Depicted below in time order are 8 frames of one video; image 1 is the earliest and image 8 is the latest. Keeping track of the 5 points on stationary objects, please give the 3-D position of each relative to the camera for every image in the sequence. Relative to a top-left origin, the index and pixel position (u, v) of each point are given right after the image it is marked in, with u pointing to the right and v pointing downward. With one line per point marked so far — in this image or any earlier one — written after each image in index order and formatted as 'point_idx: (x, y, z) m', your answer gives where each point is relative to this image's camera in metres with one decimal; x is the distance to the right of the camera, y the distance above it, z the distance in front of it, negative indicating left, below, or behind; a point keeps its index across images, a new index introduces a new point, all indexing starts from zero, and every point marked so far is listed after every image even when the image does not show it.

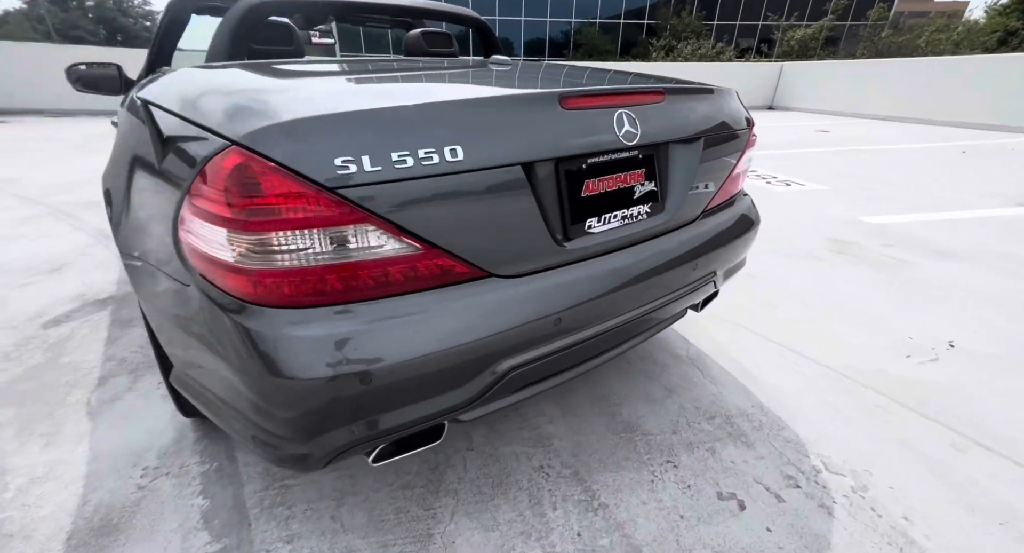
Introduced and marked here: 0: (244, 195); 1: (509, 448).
0: (-0.4, +0.1, +0.7) m
1: (0.0, -0.6, +1.4) m
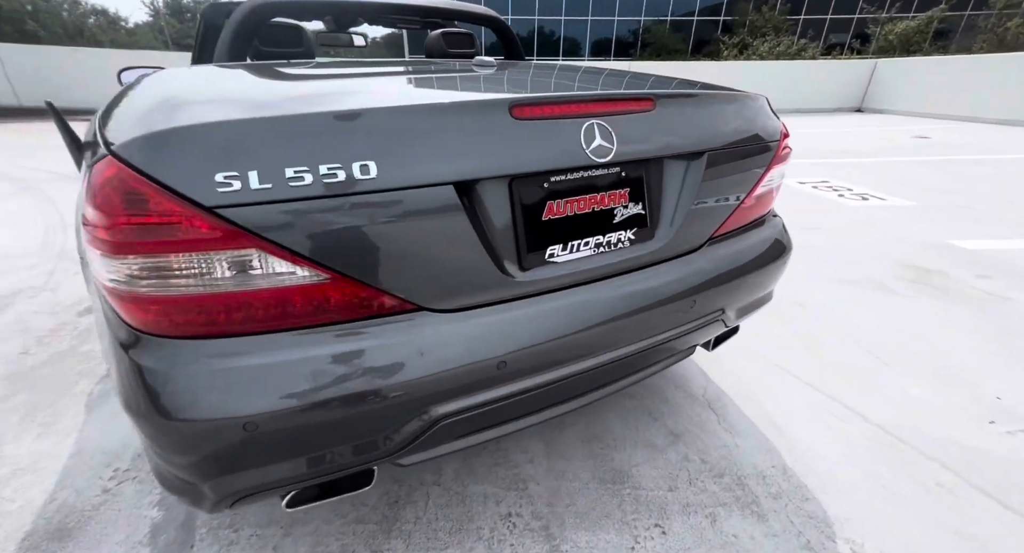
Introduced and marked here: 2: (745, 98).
0: (-0.5, +0.1, +0.6) m
1: (-0.1, -0.6, +1.3) m
2: (+0.7, +0.5, +1.3) m
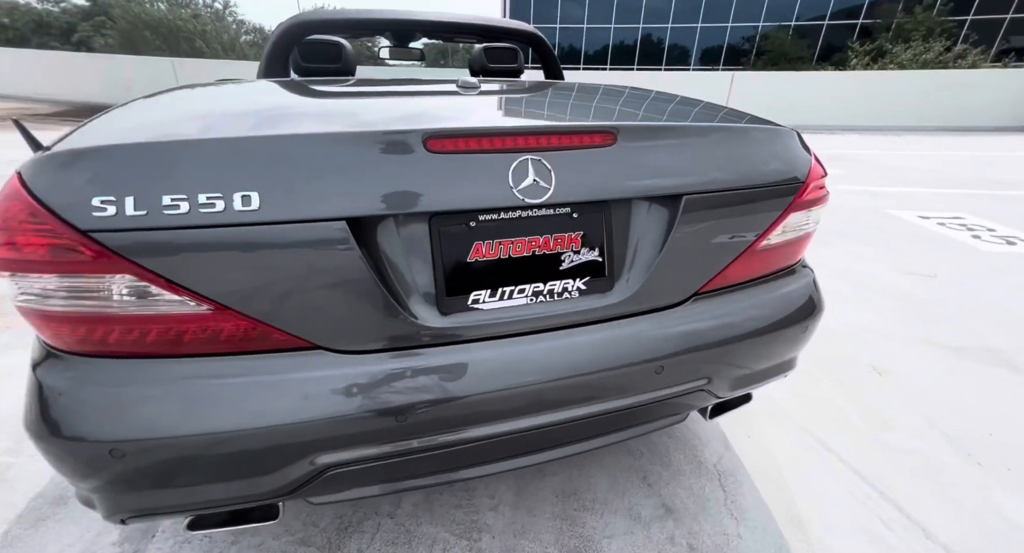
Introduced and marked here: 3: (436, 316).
0: (-0.7, +0.1, +0.7) m
1: (-0.2, -0.7, +1.2) m
2: (+0.6, +0.3, +1.1) m
3: (-0.1, -0.1, +0.8) m
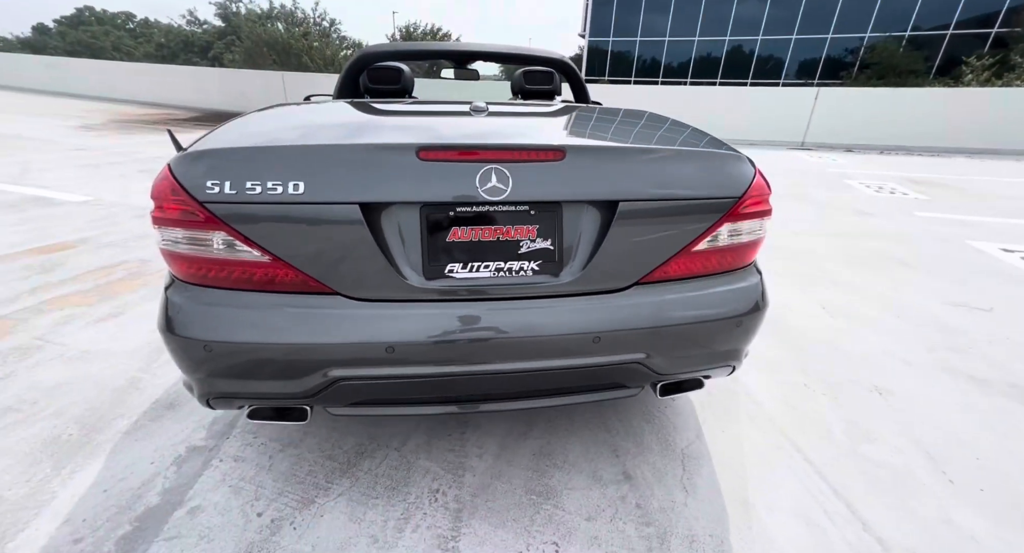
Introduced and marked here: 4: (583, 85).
0: (-0.8, +0.2, +1.1) m
1: (-0.3, -0.6, +1.5) m
2: (+0.6, +0.3, +1.3) m
3: (-0.2, 0.0, +1.1) m
4: (+0.4, +1.0, +2.4) m
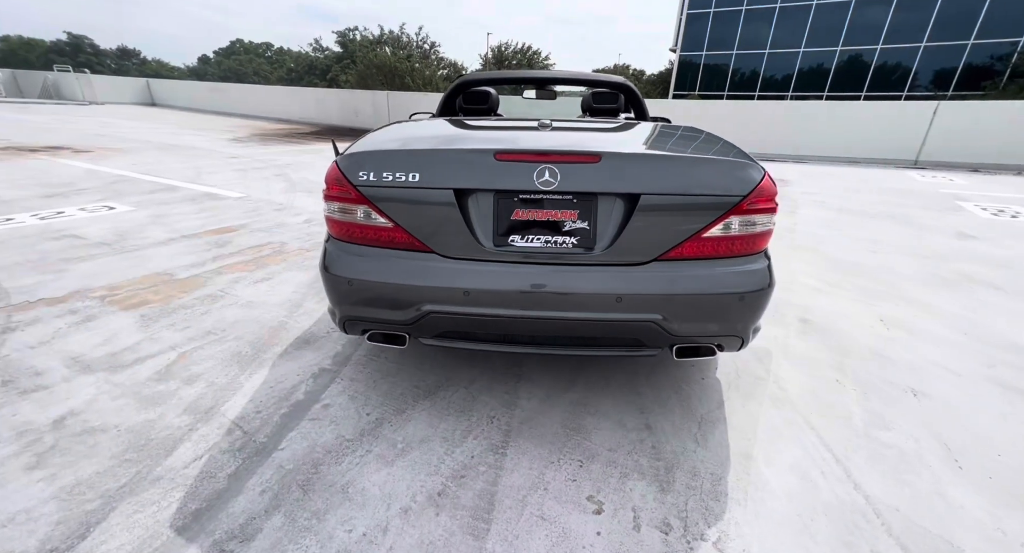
0: (-0.6, +0.3, +1.6) m
1: (-0.1, -0.5, +1.9) m
2: (+0.8, +0.4, +1.6) m
3: (-0.1, +0.1, +1.5) m
4: (+0.8, +1.1, +2.7) m
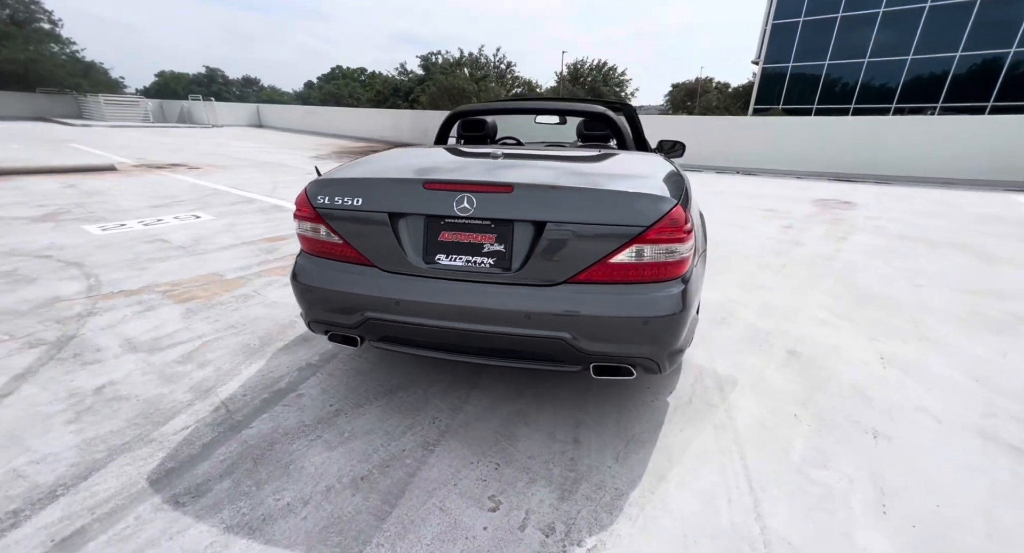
0: (-0.9, +0.3, +1.9) m
1: (-0.4, -0.6, +2.1) m
2: (+0.5, +0.3, +1.7) m
3: (-0.4, +0.1, +1.7) m
4: (+0.8, +0.9, +2.8) m
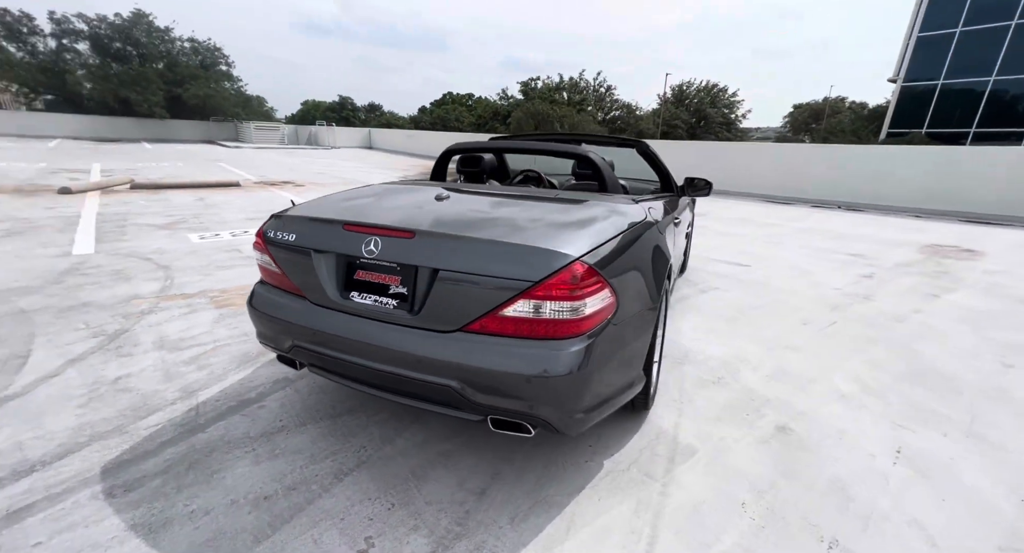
0: (-1.2, +0.2, +2.1) m
1: (-0.7, -0.8, +2.2) m
2: (+0.2, +0.1, +1.6) m
3: (-0.7, -0.1, +1.8) m
4: (+0.7, +0.7, +2.7) m
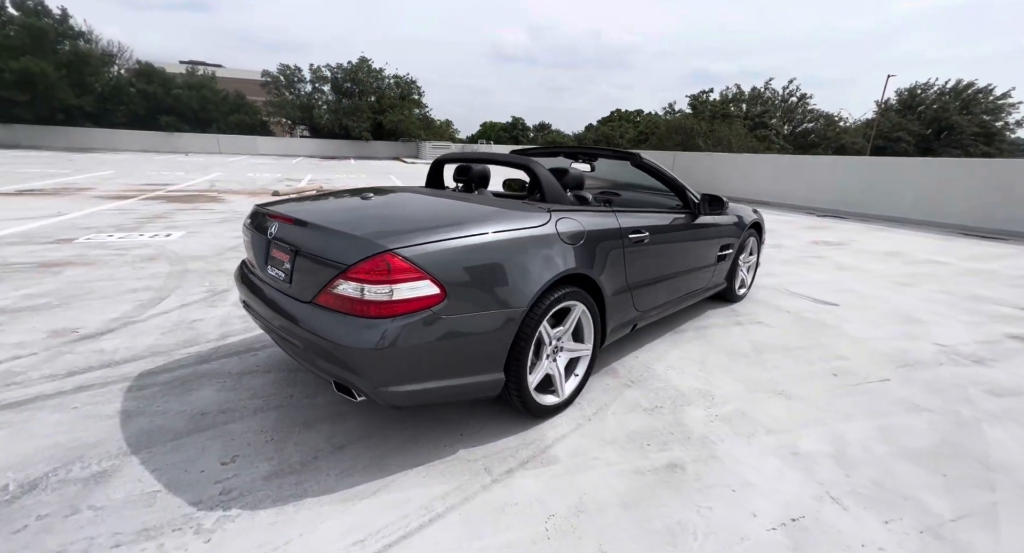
0: (-1.6, +0.3, +2.8) m
1: (-1.2, -0.7, +2.6) m
2: (-0.5, +0.2, +1.8) m
3: (-1.3, 0.0, +2.3) m
4: (+0.4, +0.6, +2.7) m
